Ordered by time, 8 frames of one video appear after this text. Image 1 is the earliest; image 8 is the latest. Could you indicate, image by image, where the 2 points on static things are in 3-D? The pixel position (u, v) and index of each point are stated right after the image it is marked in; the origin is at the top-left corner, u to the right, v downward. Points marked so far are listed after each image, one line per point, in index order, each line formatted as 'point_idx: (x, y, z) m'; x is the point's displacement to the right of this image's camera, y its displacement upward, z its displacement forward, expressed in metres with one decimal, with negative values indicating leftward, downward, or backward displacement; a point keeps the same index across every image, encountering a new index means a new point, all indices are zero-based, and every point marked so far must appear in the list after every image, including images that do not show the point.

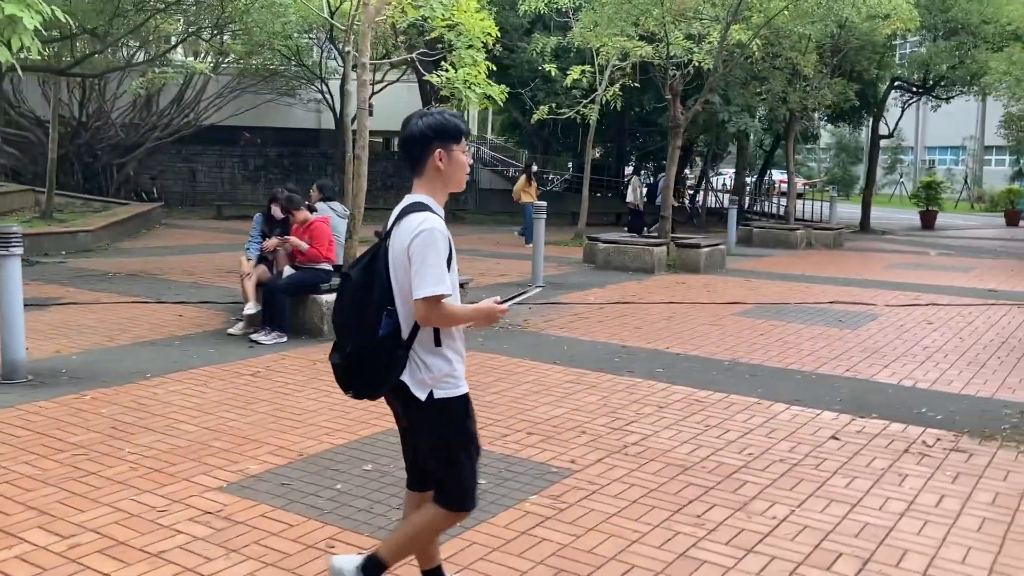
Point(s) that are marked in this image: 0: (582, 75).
0: (+1.2, +4.0, +16.4) m
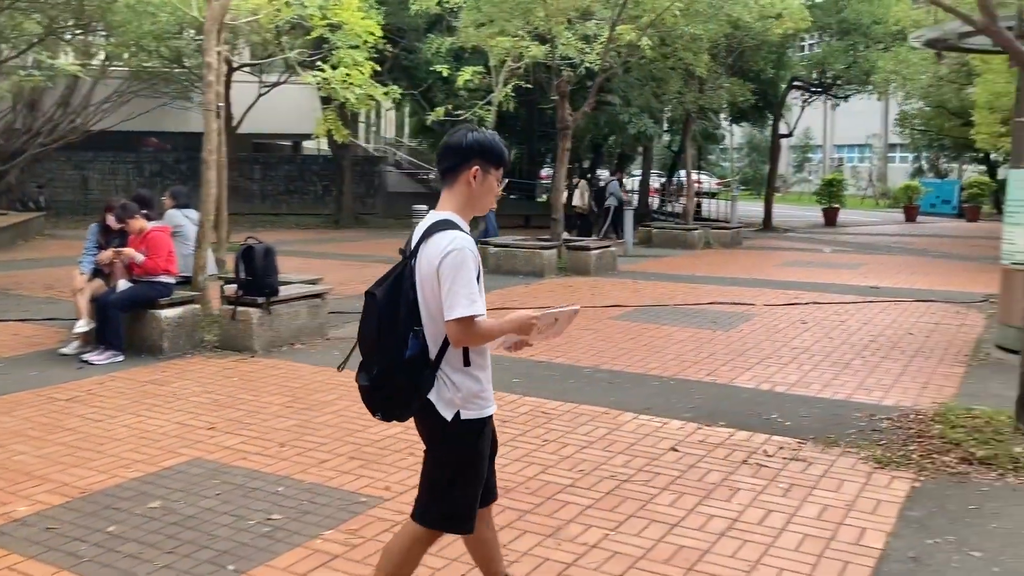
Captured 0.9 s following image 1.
0: (-0.8, +3.9, +16.1) m
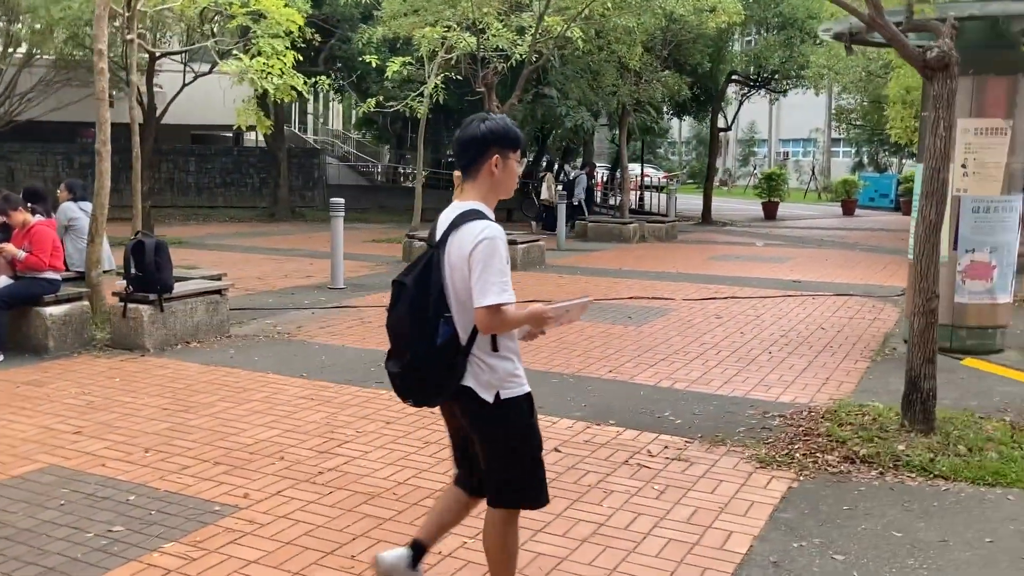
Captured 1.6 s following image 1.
0: (-2.0, +4.0, +15.8) m
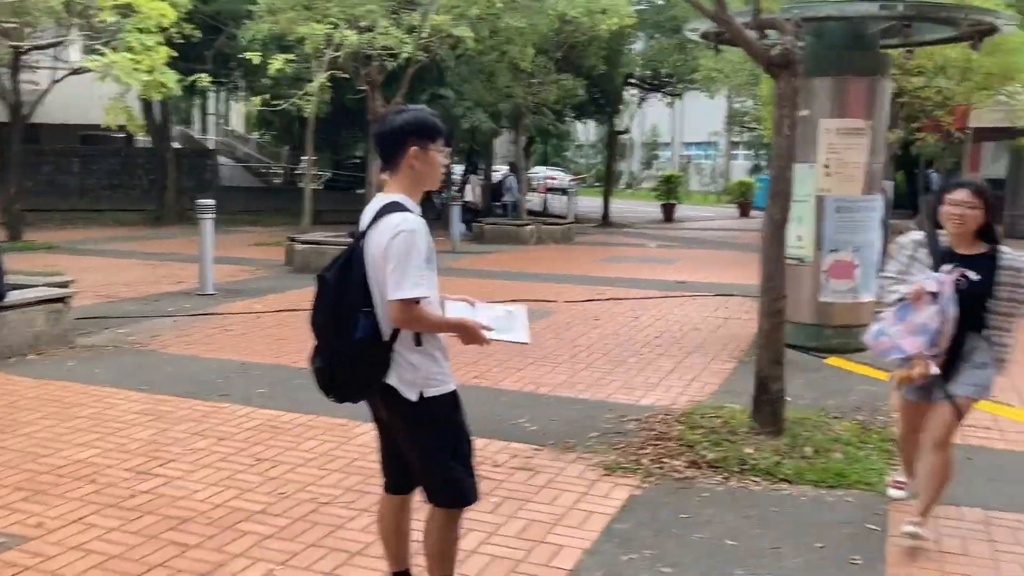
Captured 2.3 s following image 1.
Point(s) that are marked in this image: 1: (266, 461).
0: (-3.9, +3.9, +15.3) m
1: (-1.4, -1.0, +5.0) m
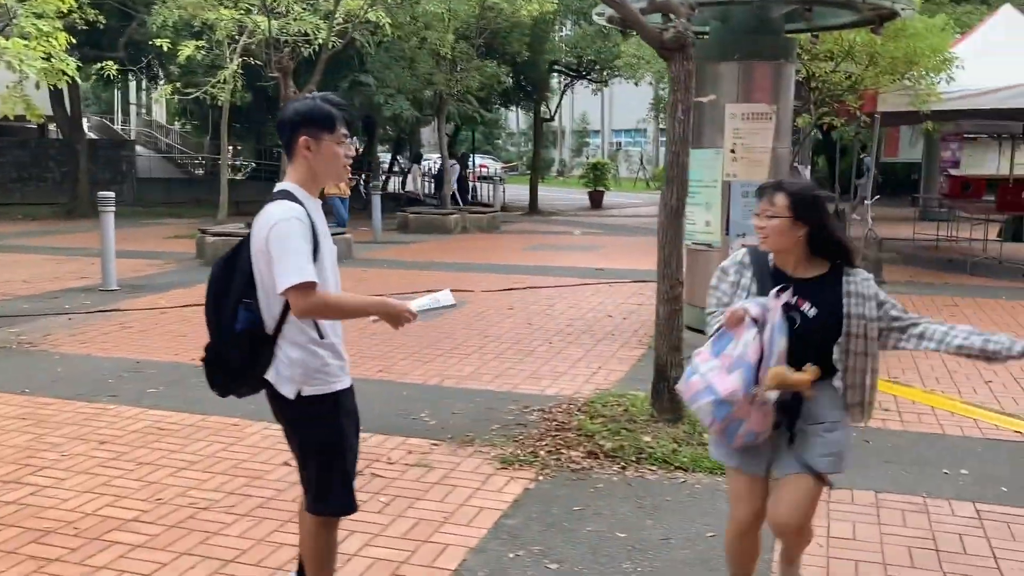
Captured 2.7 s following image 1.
0: (-5.3, +4.0, +14.8) m
1: (-2.0, -1.0, +4.8) m
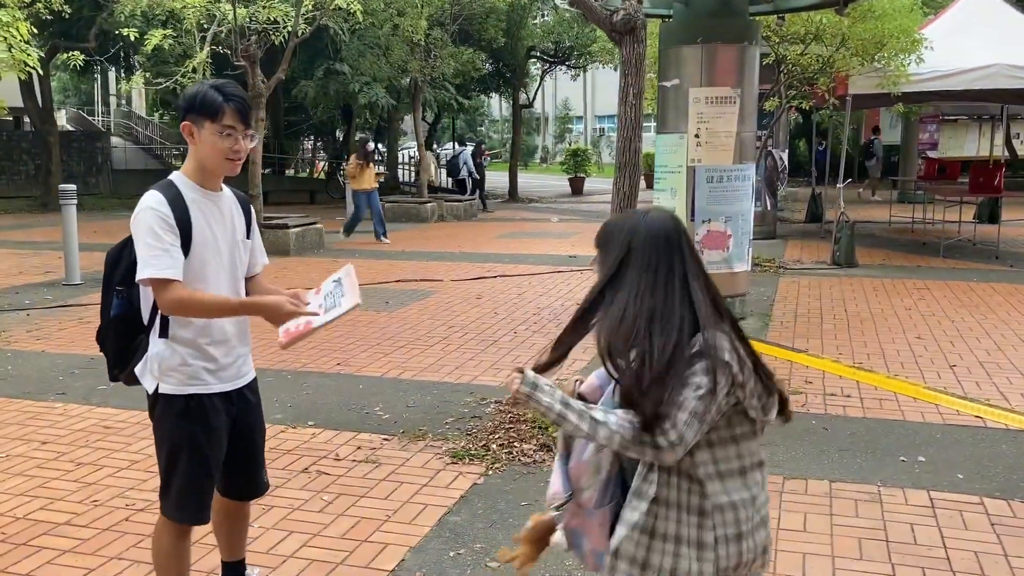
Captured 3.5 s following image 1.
0: (-5.8, +4.1, +14.5) m
1: (-2.3, -0.9, +4.7) m
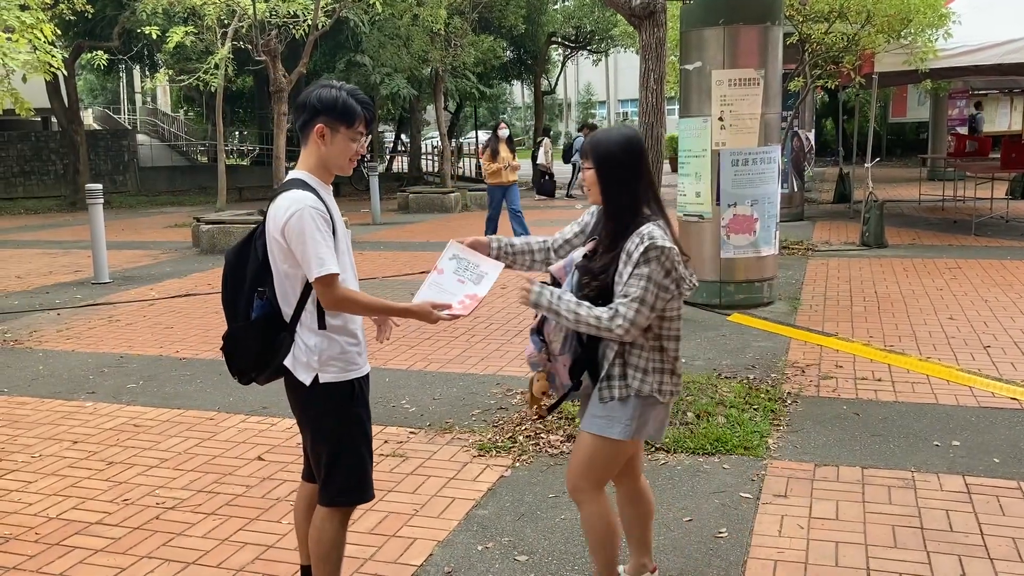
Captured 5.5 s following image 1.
0: (-5.4, +4.2, +14.6) m
1: (-2.1, -0.9, +4.7) m
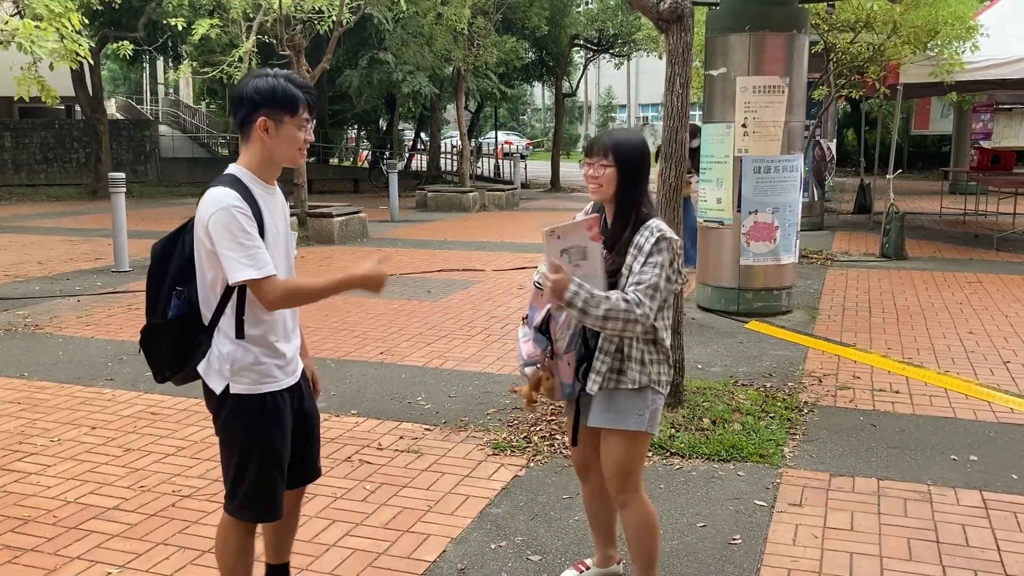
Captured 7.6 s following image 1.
0: (-5.0, +4.4, +14.7) m
1: (-2.0, -0.9, +4.8) m
